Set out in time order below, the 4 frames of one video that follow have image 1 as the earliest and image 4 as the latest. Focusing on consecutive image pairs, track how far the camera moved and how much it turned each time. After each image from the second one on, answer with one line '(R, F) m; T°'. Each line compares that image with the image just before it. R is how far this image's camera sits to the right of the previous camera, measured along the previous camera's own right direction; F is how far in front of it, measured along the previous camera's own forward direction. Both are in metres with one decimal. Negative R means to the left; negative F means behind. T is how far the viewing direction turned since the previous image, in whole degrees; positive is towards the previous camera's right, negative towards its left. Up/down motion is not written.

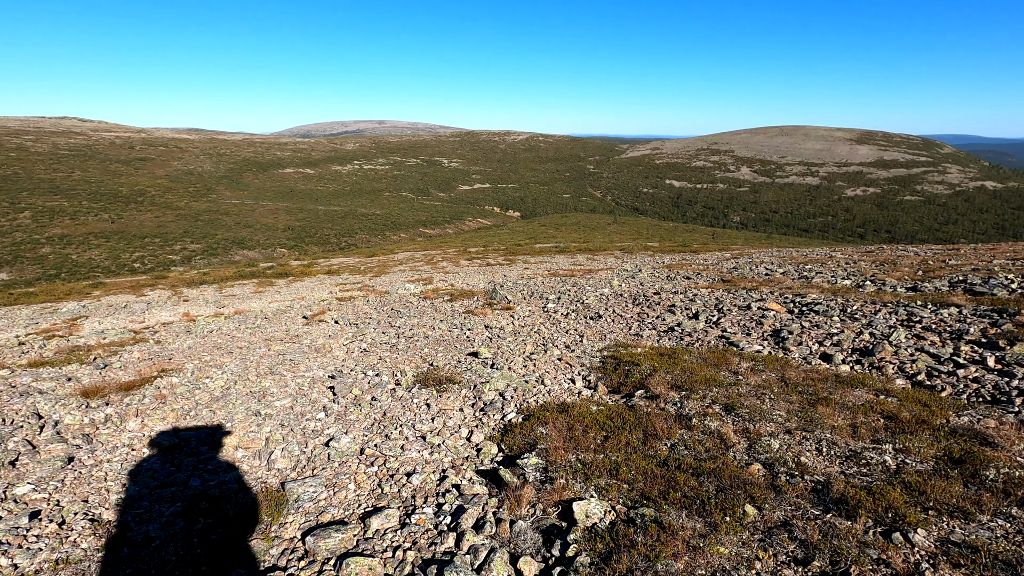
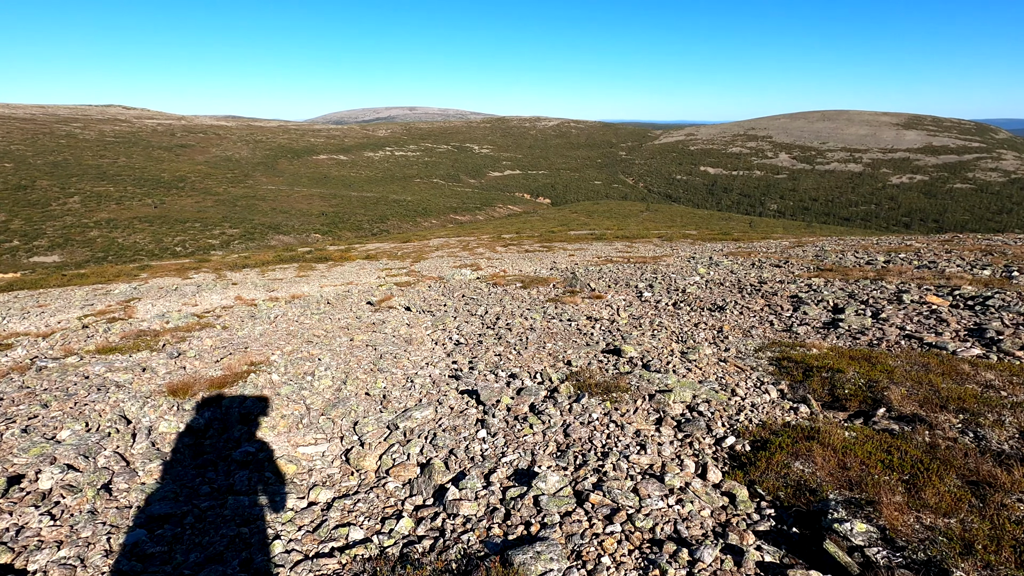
(-2.6, +2.2) m; -3°
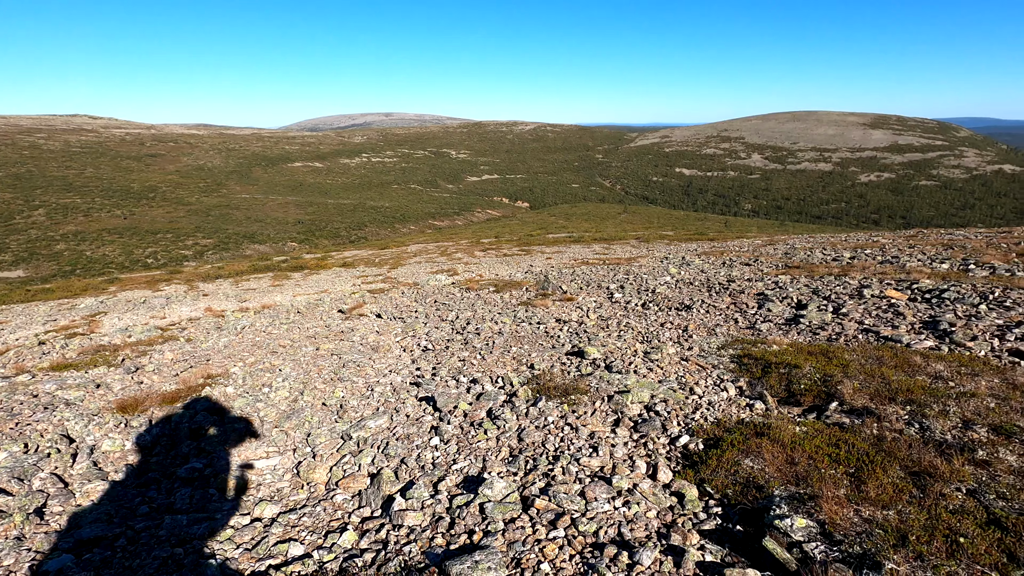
(+0.4, +0.1) m; +2°
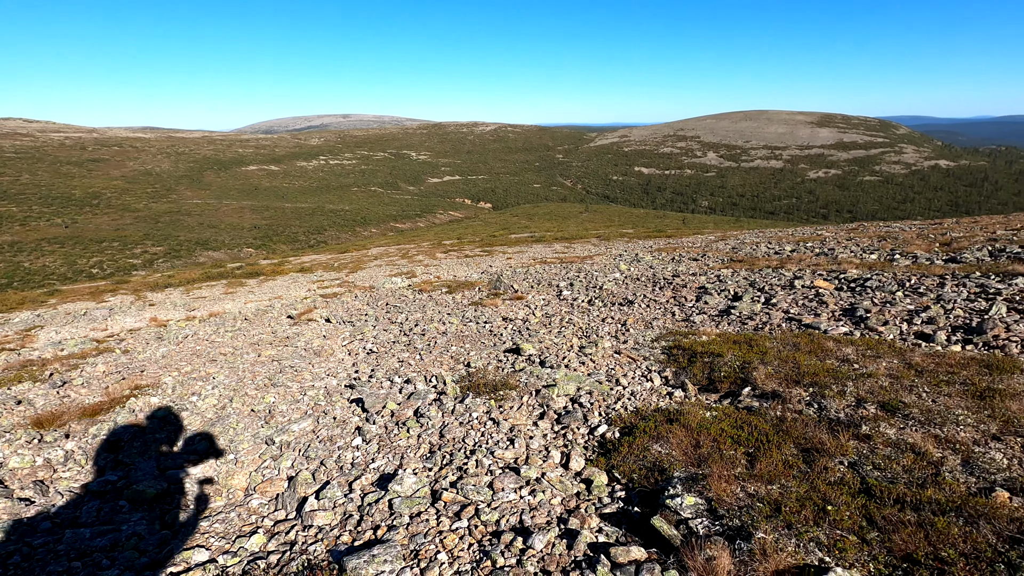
(+0.6, -0.1) m; +4°
